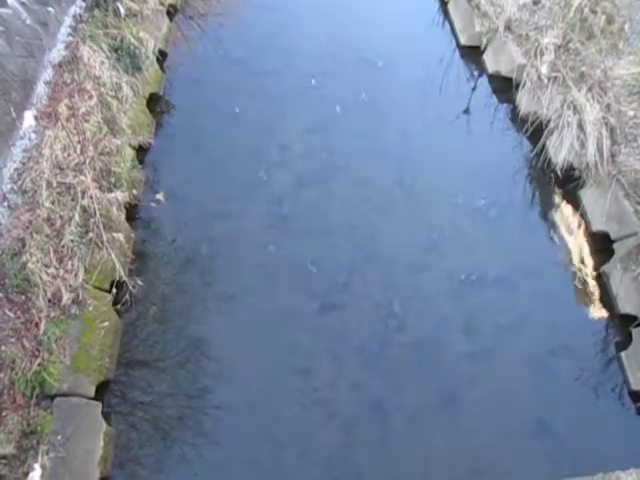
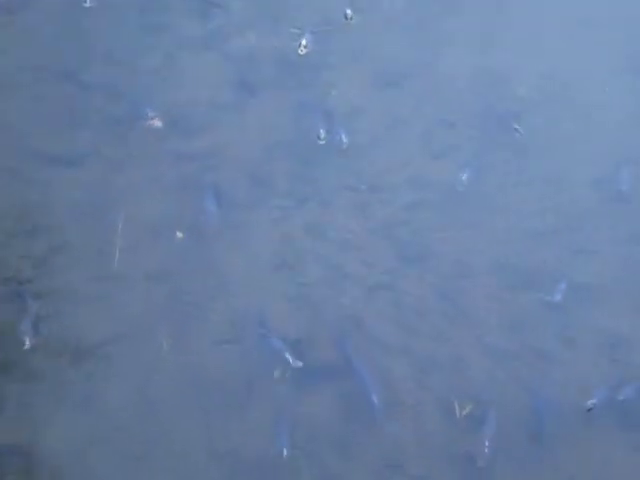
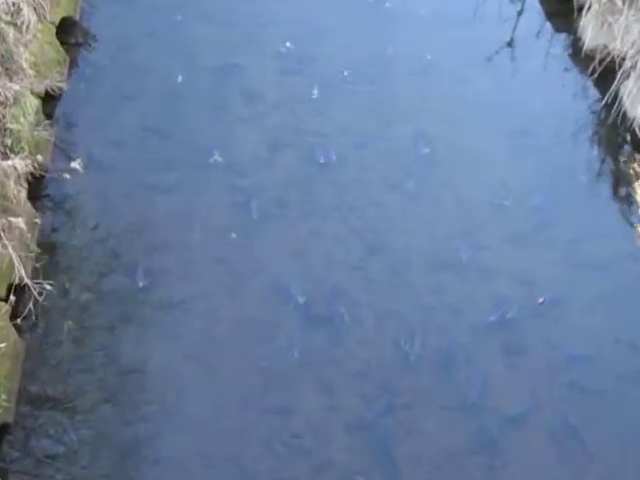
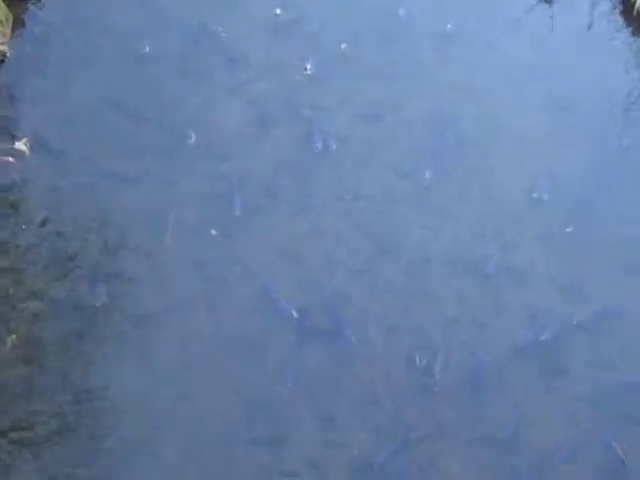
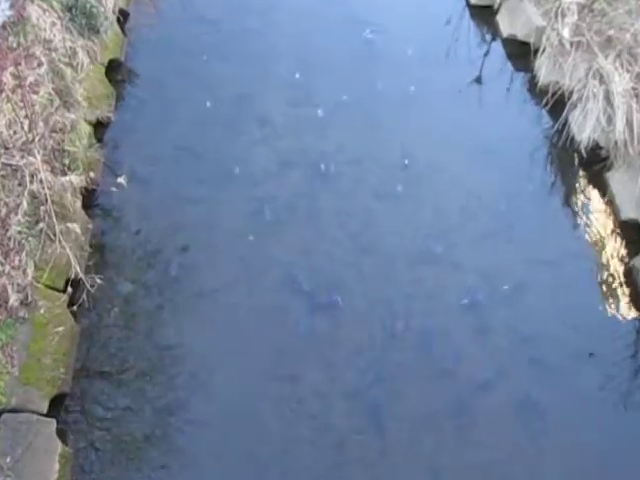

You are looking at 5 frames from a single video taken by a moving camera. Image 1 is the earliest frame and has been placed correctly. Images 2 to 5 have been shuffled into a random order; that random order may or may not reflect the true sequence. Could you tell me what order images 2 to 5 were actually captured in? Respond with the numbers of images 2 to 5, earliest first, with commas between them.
5, 3, 4, 2
